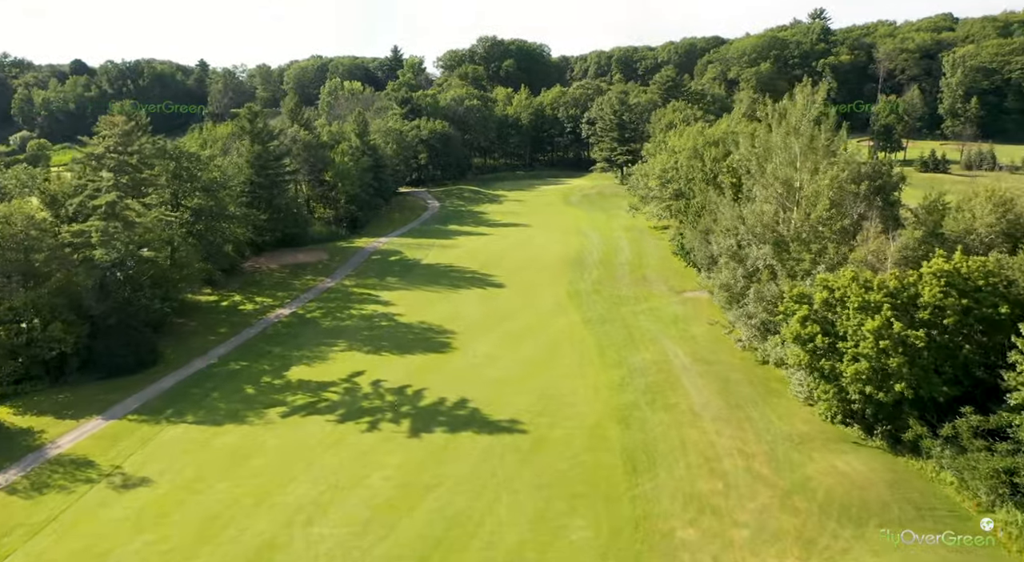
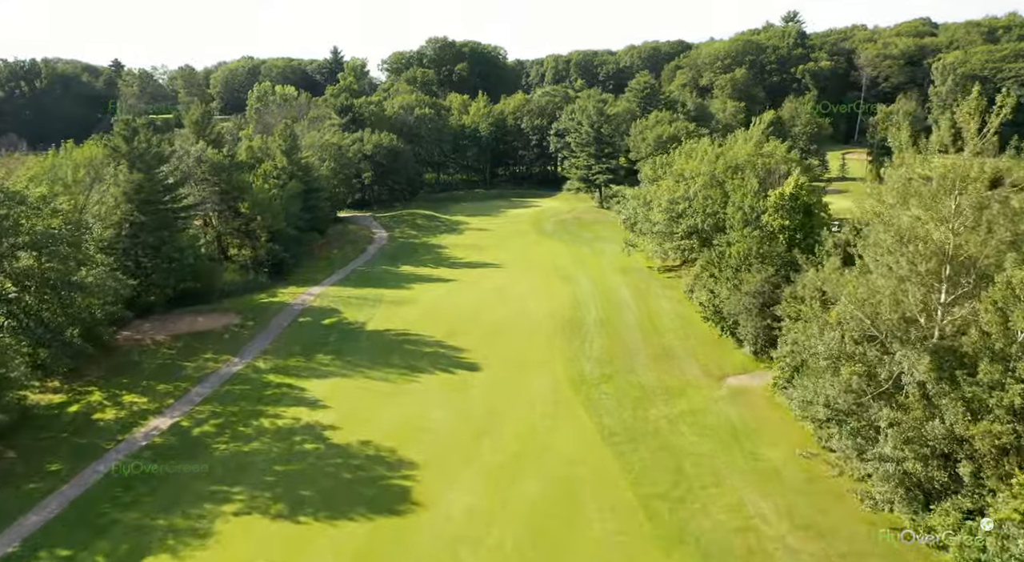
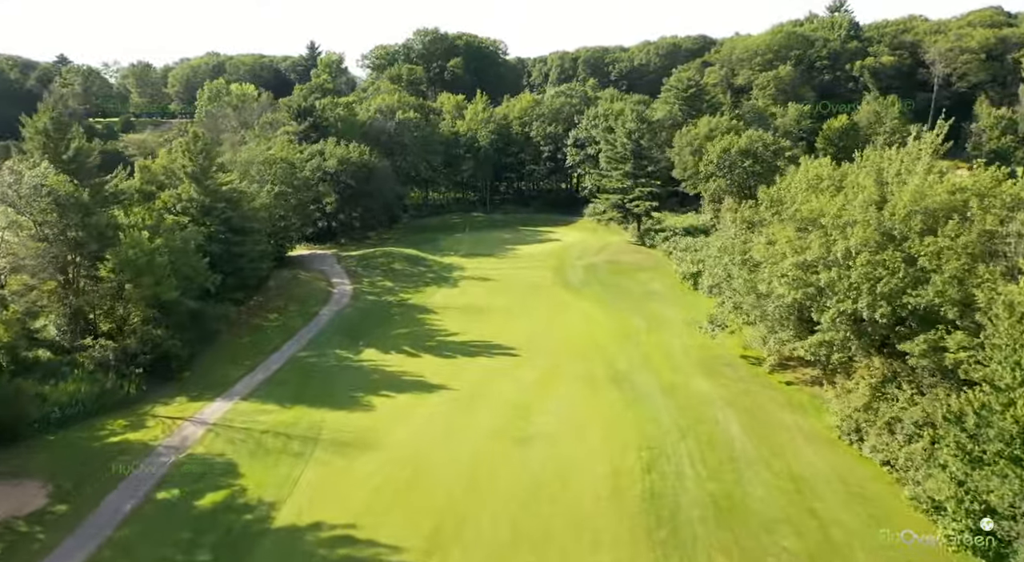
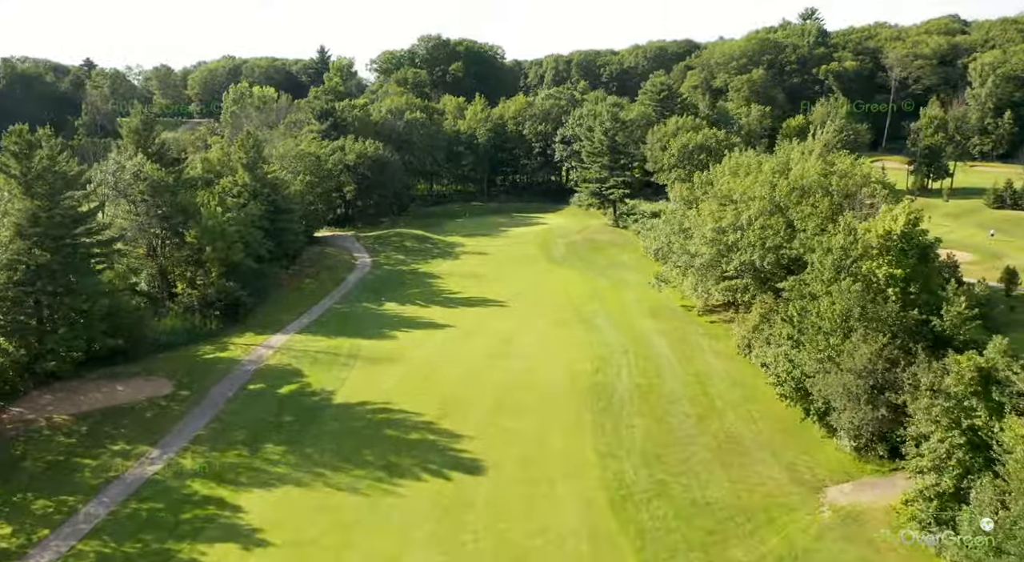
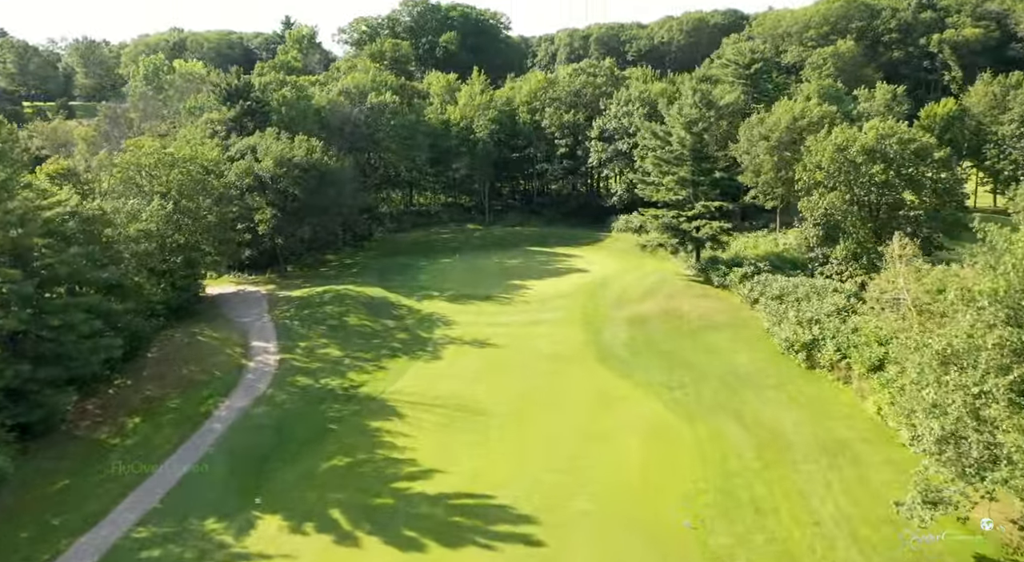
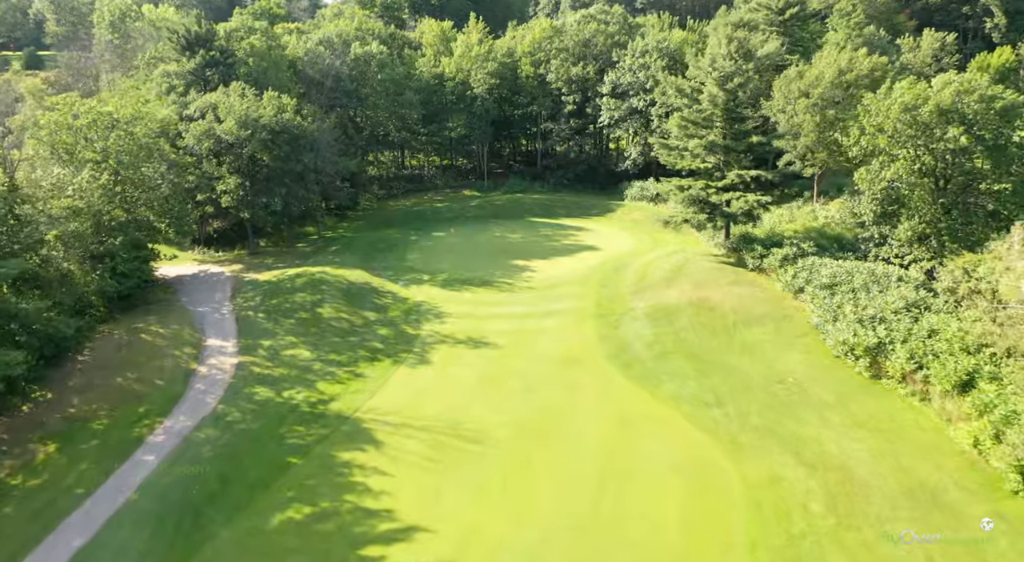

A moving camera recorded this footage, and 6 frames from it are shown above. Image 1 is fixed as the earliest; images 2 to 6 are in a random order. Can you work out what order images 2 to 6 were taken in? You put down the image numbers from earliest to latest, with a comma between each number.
2, 4, 3, 5, 6
